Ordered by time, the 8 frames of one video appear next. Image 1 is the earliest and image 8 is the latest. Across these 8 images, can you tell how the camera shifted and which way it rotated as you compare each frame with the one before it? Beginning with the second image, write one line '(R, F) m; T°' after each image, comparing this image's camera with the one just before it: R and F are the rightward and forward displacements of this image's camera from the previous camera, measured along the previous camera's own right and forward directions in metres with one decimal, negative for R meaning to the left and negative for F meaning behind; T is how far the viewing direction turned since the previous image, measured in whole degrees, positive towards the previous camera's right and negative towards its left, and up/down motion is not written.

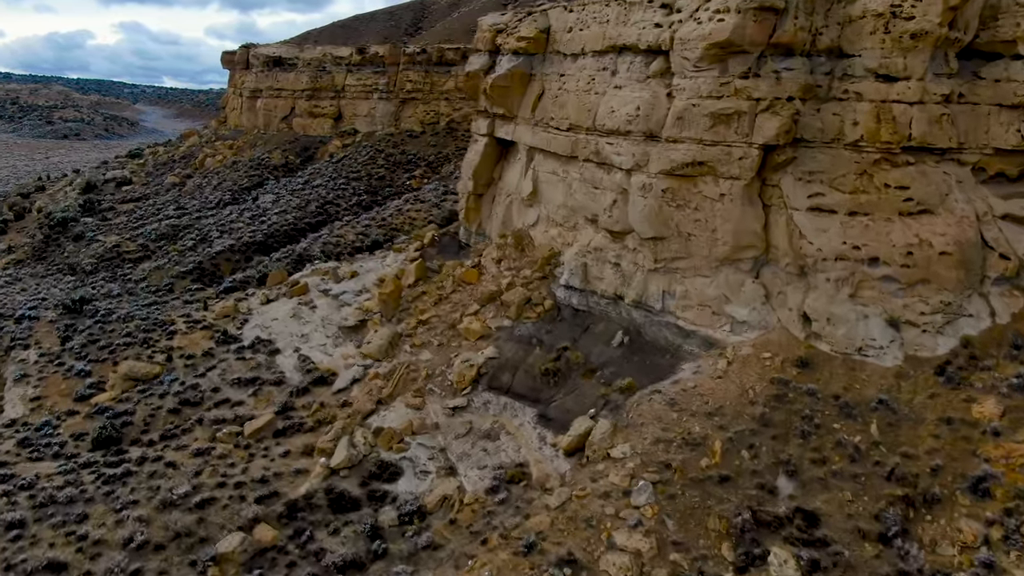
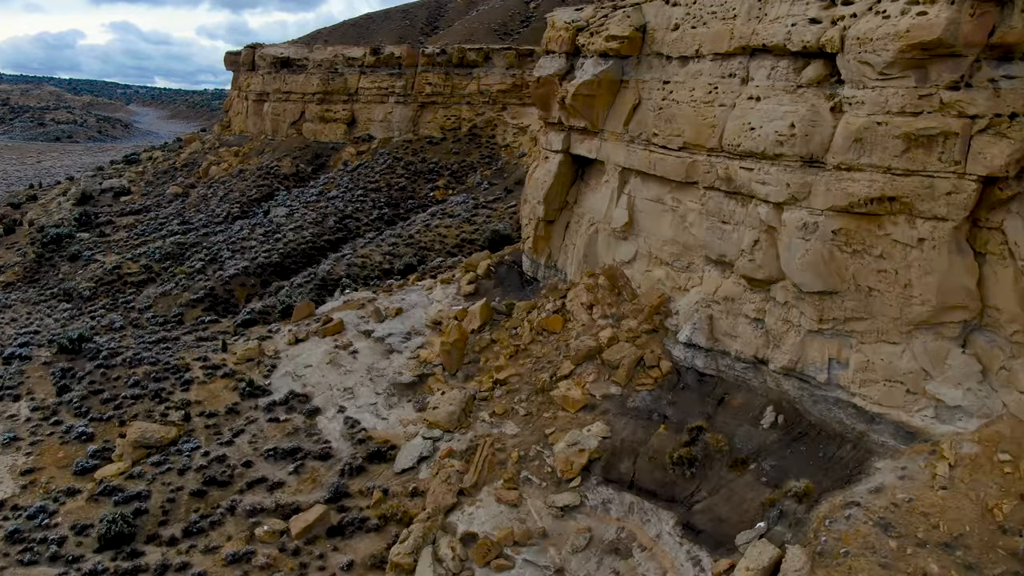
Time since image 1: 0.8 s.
(-1.9, +3.0) m; 0°
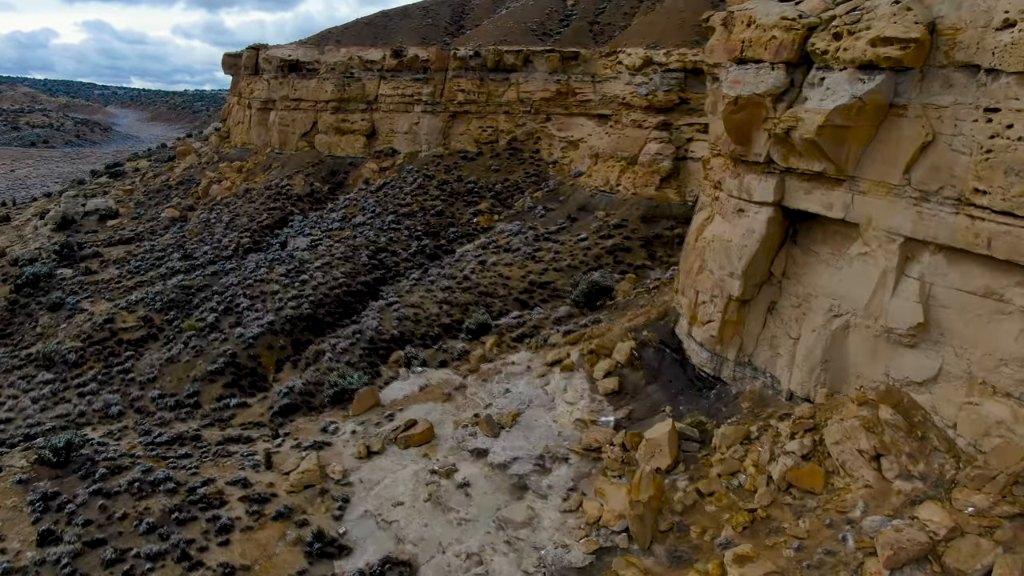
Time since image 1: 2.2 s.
(-3.2, +5.1) m; +1°
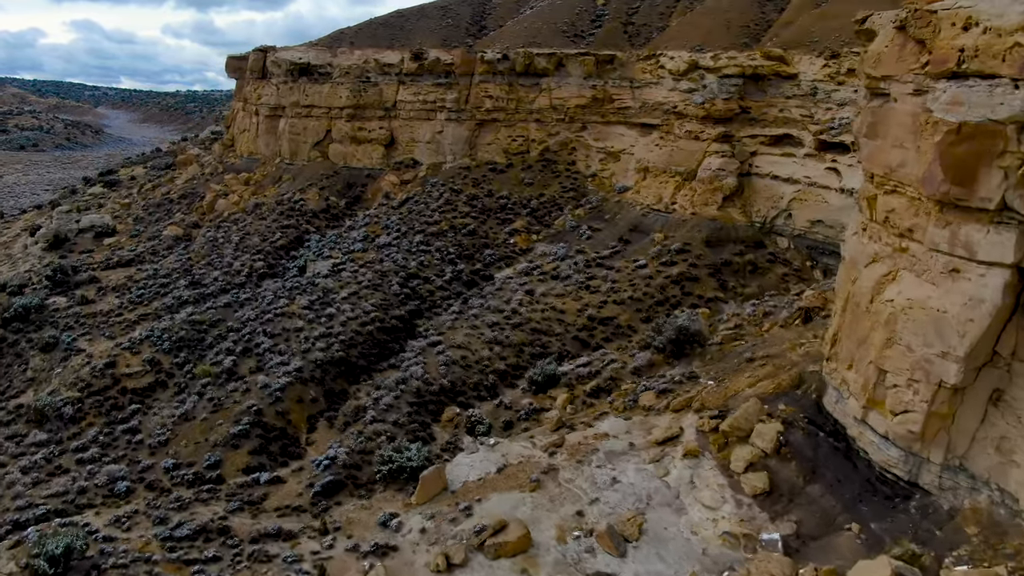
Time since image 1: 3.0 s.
(-1.9, +2.9) m; +1°
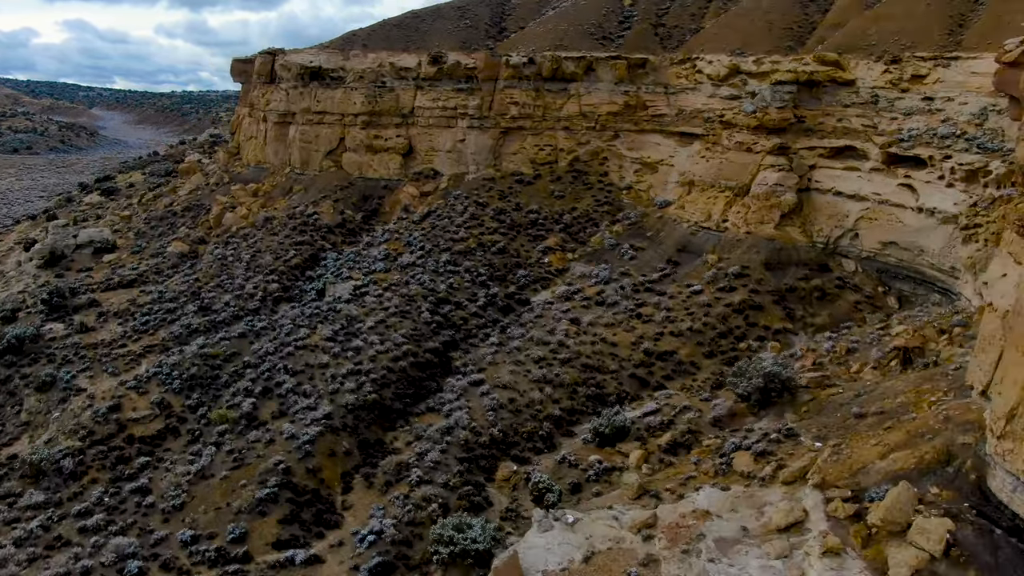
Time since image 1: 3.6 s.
(-1.4, +2.1) m; 0°
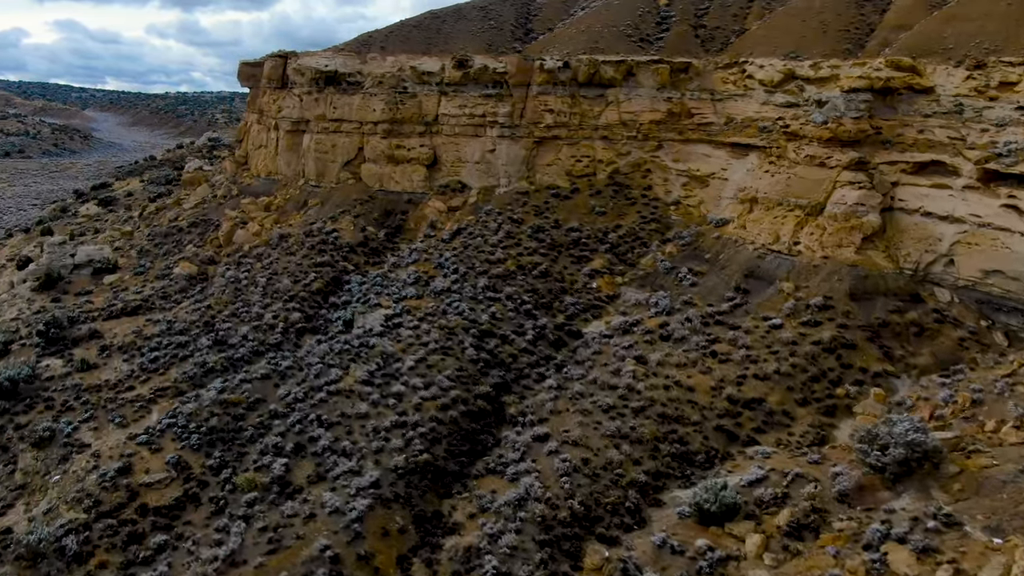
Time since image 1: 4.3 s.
(-1.6, +2.4) m; 0°
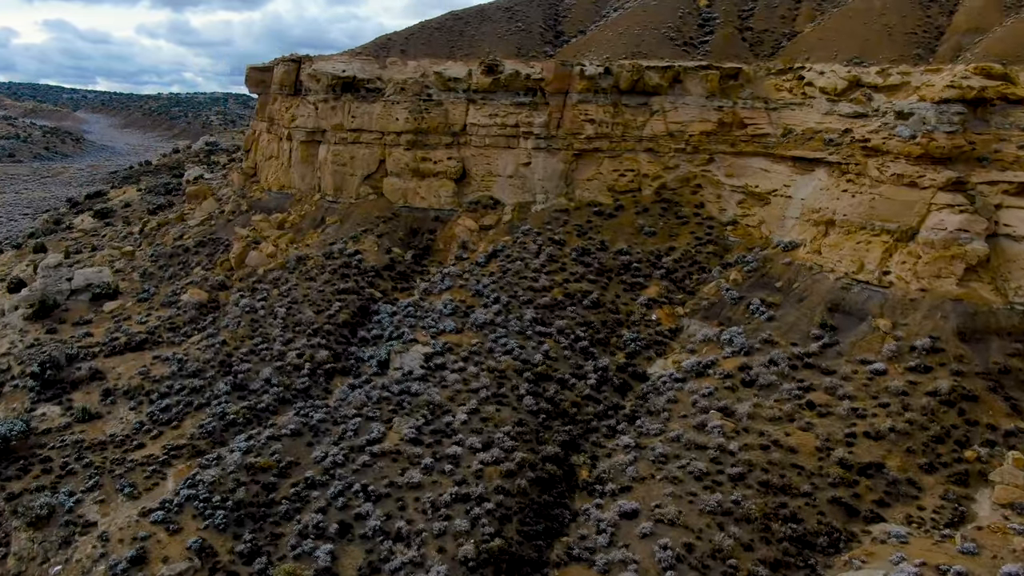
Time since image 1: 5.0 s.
(-1.7, +2.4) m; +1°
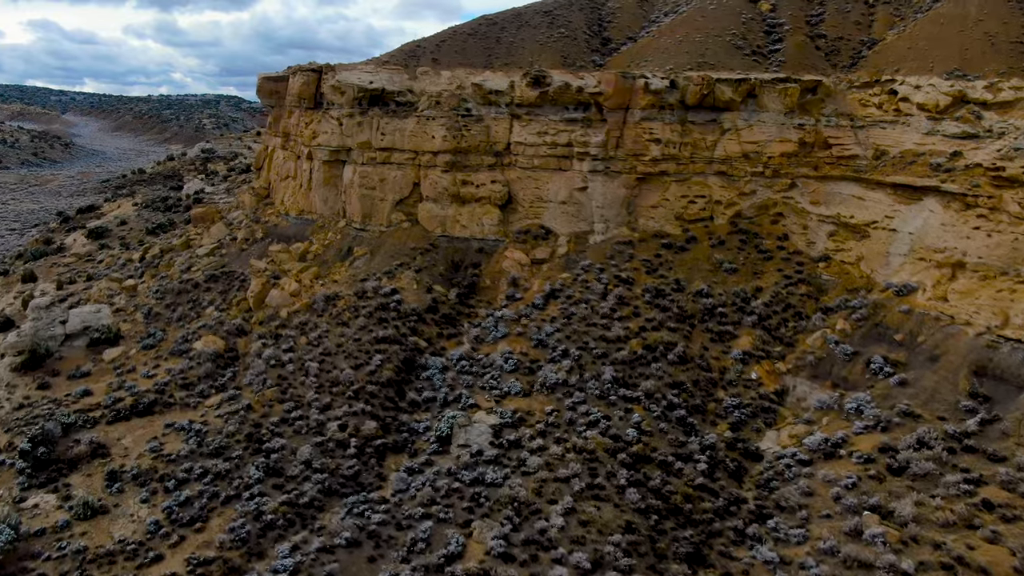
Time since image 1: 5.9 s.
(-2.1, +3.2) m; +1°
